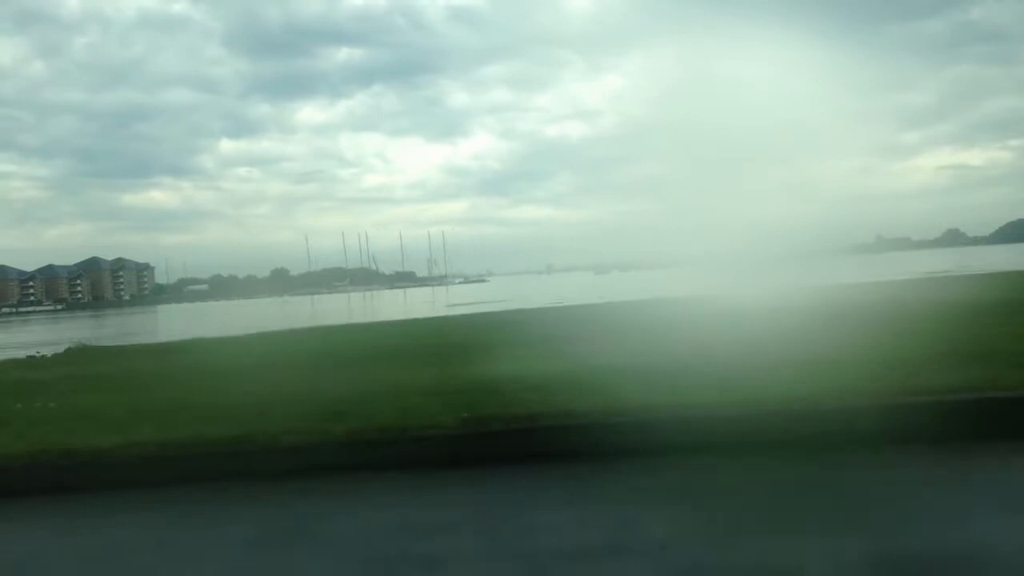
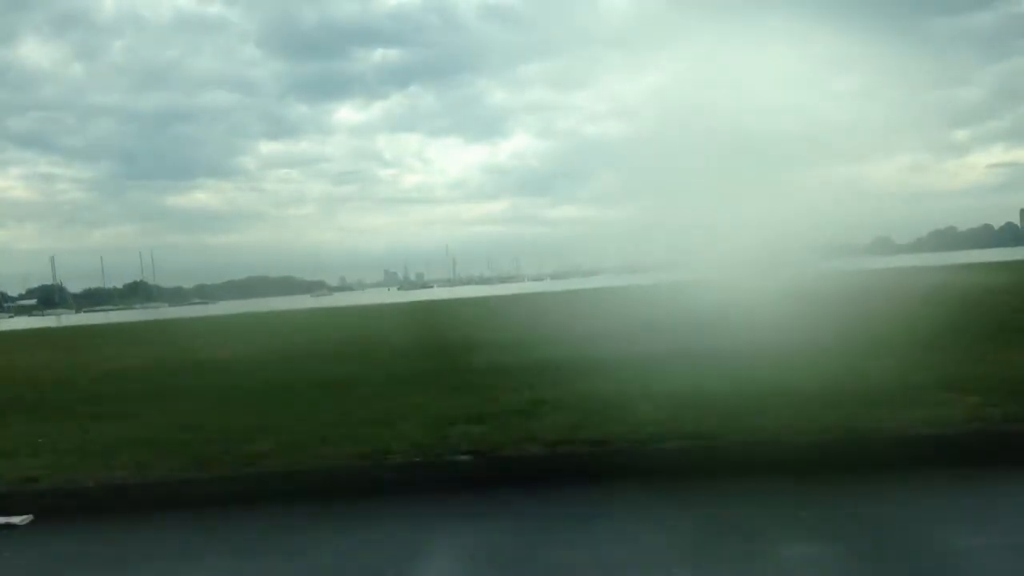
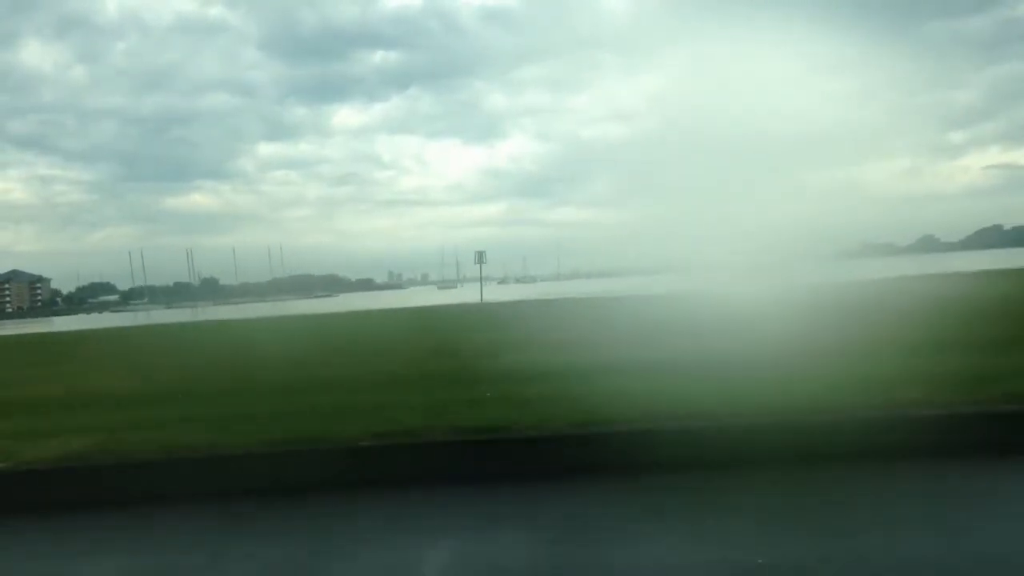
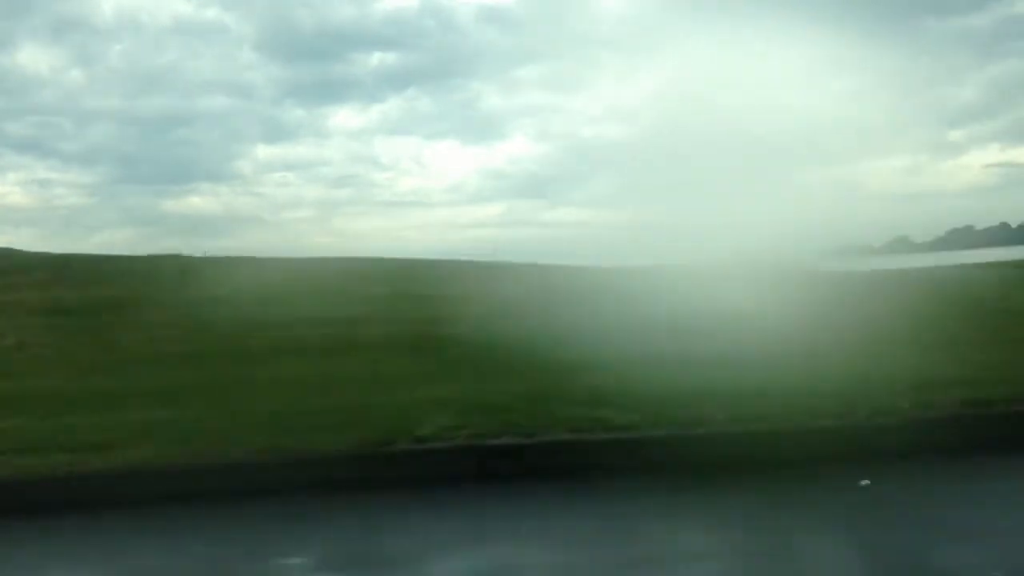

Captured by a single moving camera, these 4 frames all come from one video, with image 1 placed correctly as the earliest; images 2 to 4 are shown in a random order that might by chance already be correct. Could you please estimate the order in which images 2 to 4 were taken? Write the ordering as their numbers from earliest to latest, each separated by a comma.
3, 4, 2
